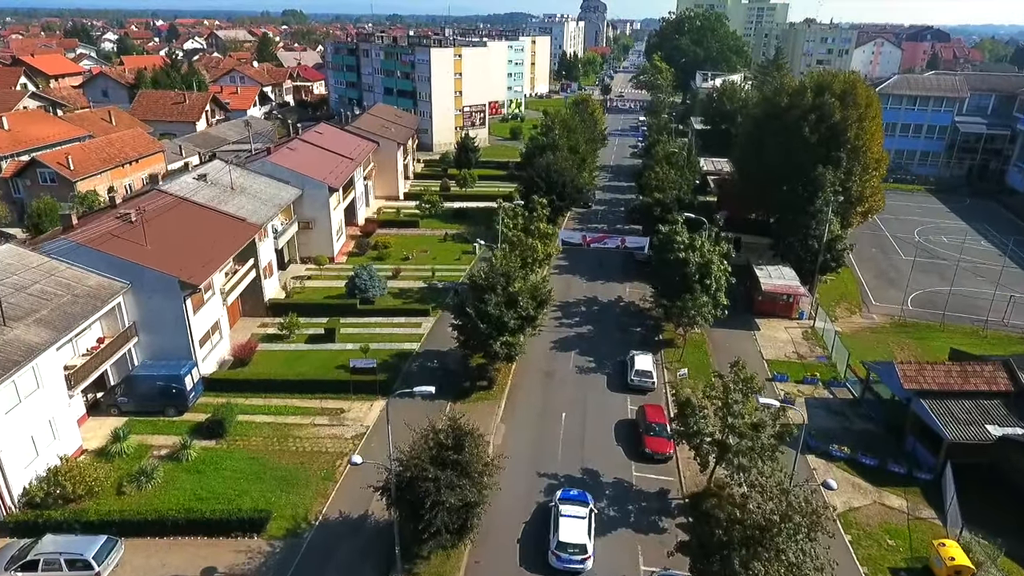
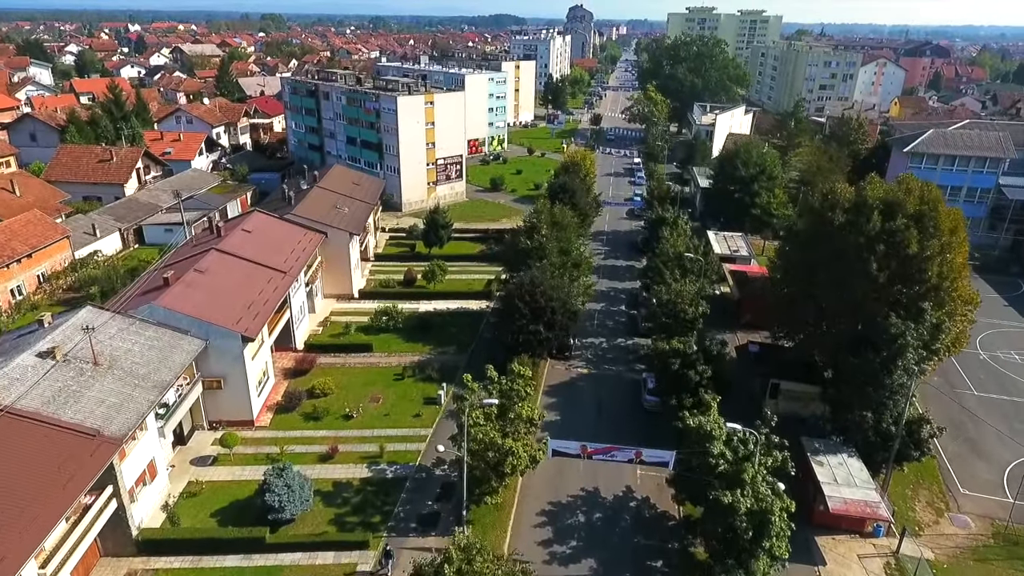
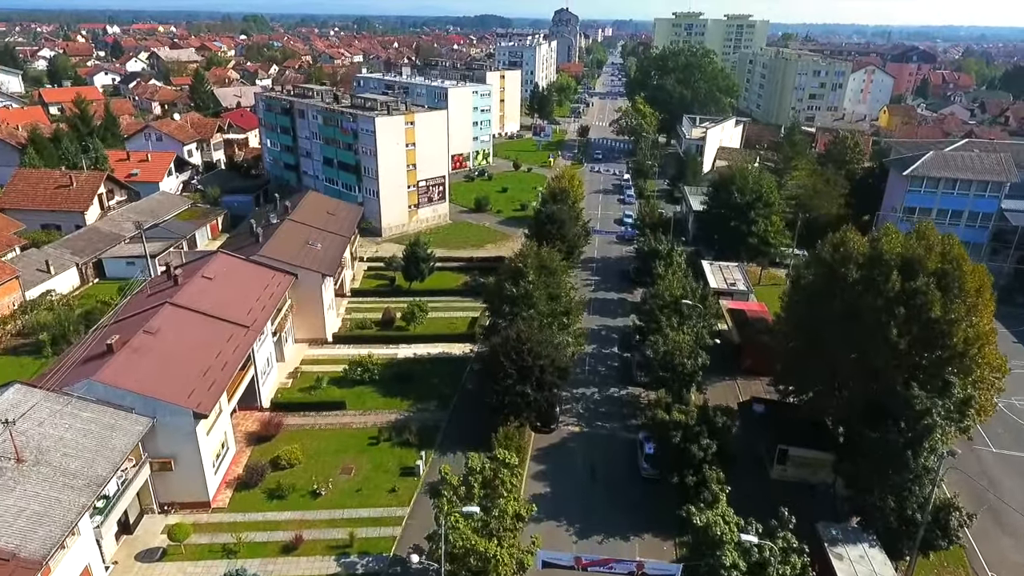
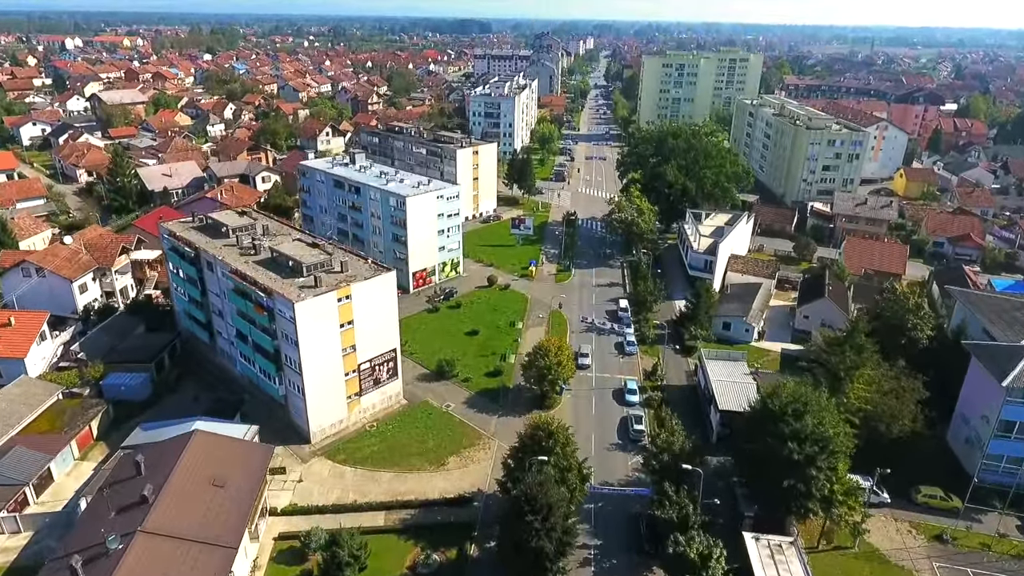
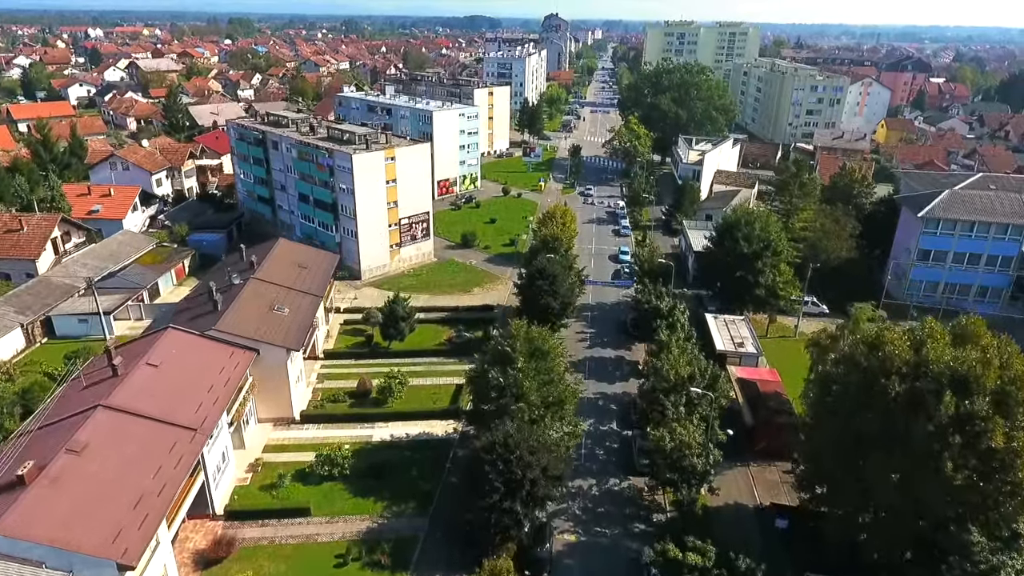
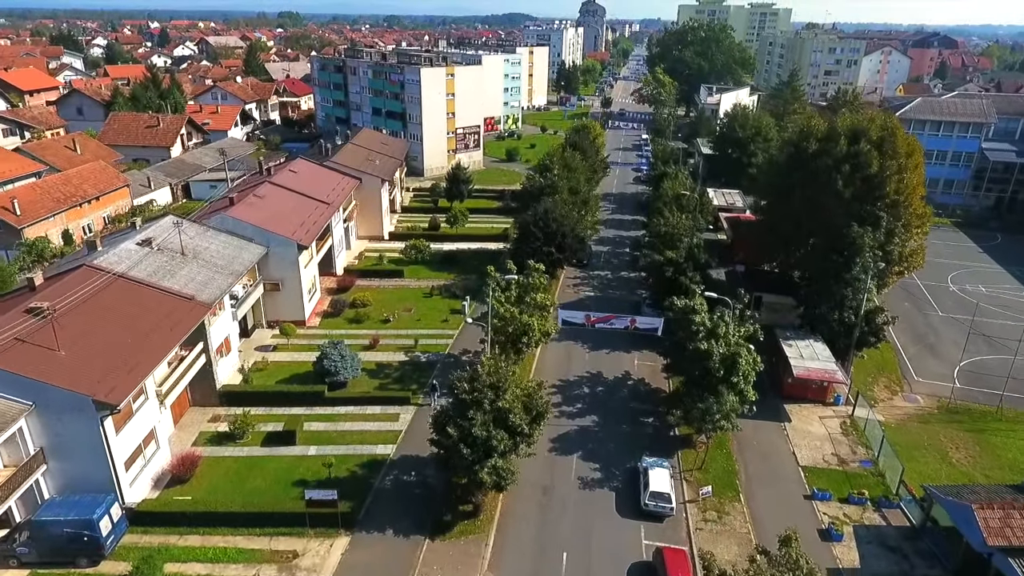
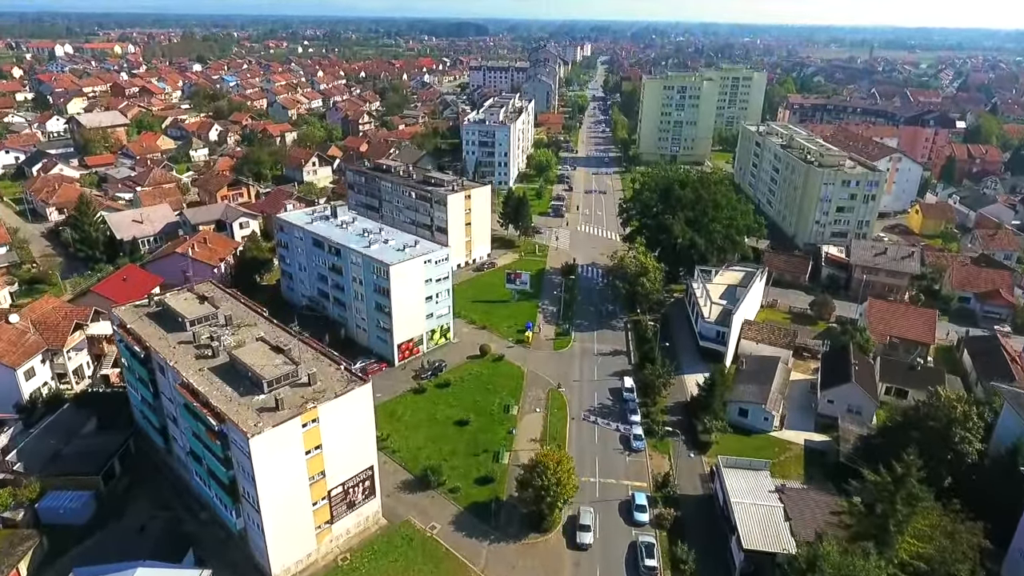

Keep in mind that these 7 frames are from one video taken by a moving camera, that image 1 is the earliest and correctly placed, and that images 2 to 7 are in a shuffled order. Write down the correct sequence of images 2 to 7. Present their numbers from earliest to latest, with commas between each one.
6, 2, 3, 5, 4, 7
